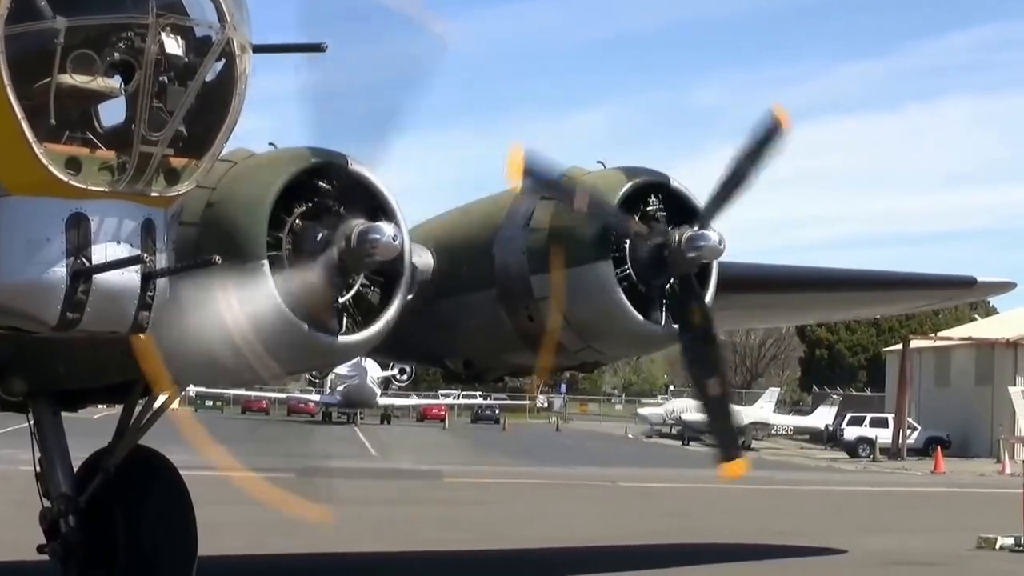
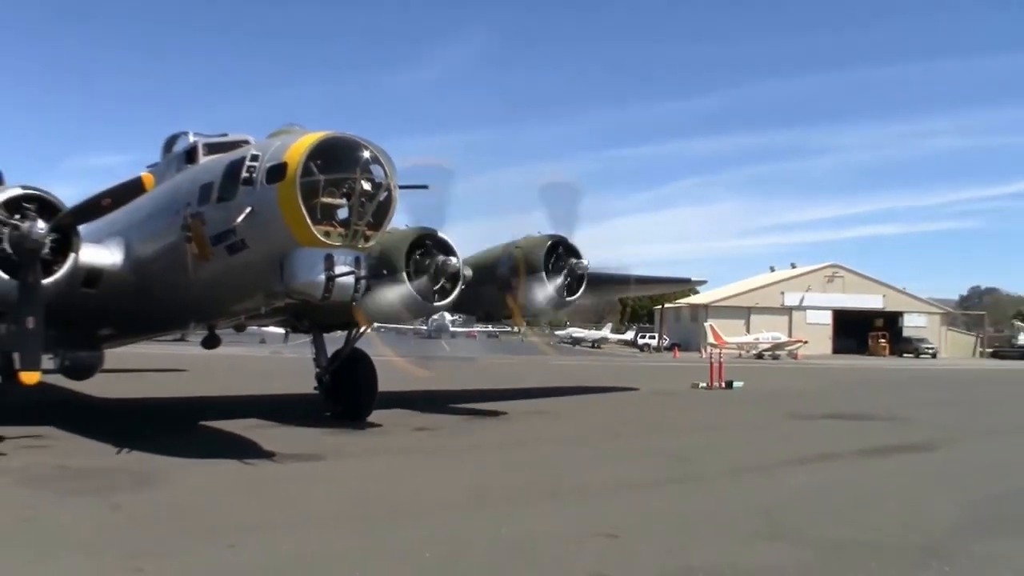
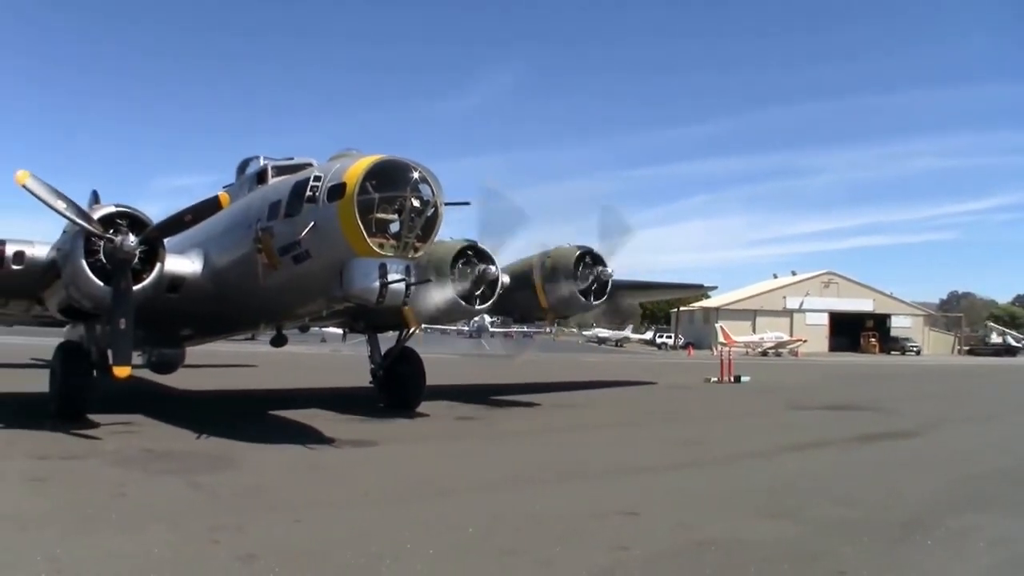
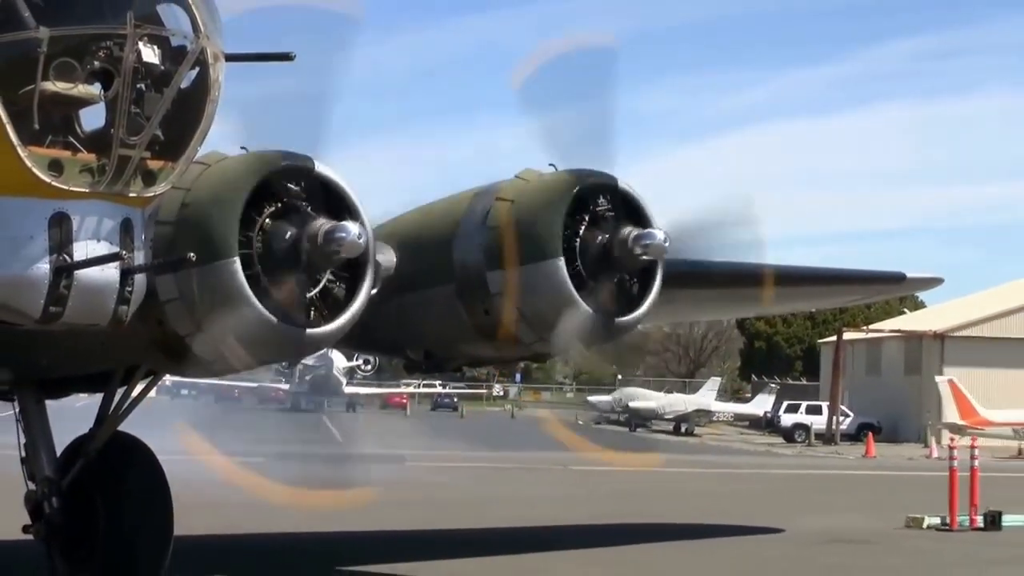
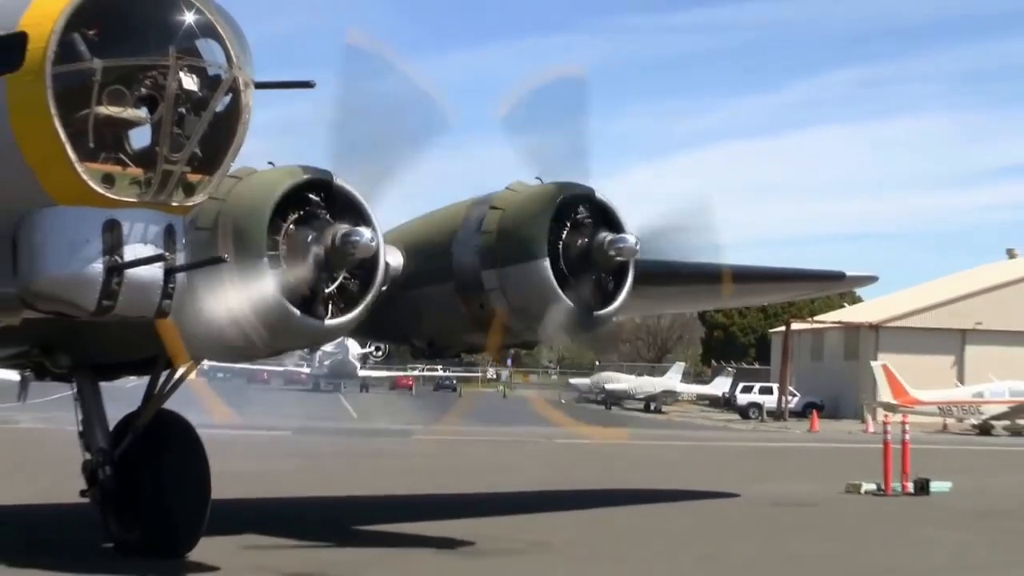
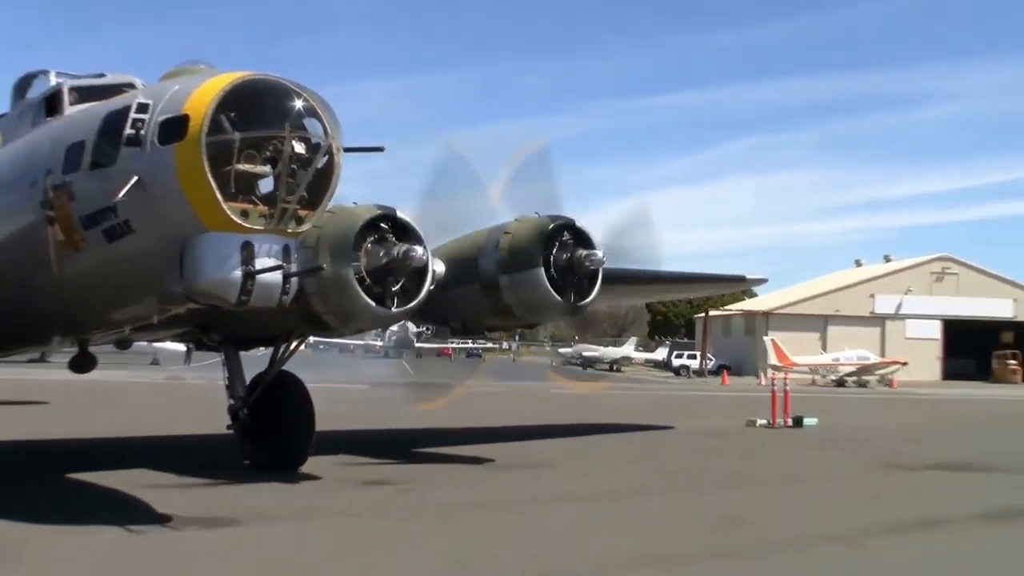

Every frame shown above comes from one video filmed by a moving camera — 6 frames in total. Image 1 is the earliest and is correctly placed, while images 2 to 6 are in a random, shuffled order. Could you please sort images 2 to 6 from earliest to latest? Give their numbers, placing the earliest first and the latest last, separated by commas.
4, 5, 6, 2, 3
